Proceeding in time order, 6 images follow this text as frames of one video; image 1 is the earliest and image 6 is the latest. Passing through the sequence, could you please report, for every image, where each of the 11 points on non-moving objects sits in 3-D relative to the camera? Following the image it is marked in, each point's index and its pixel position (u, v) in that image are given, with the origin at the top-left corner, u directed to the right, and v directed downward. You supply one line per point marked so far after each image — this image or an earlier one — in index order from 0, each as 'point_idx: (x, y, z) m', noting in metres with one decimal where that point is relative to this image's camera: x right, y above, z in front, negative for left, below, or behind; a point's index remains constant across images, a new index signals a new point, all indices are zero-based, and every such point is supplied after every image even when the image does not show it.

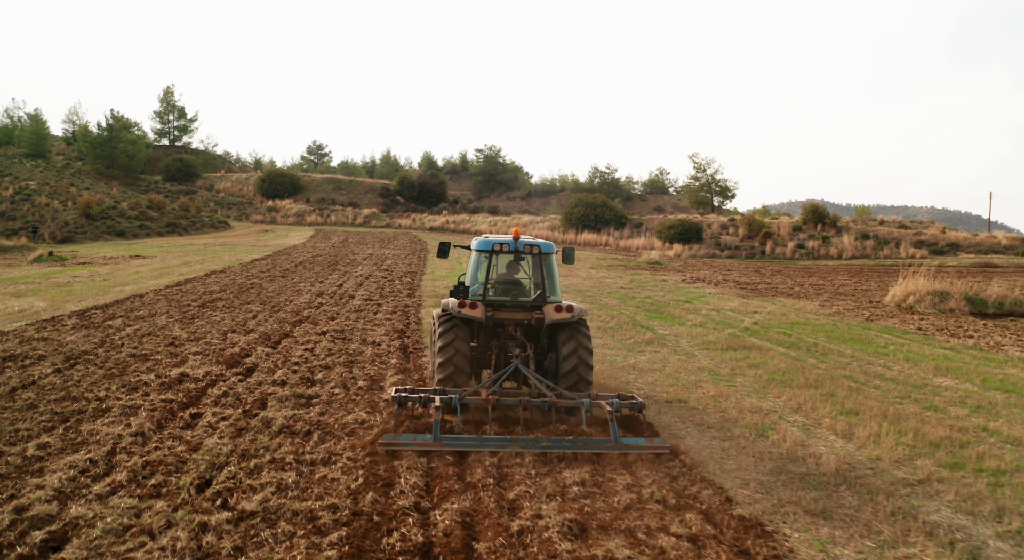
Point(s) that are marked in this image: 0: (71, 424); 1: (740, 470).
0: (-3.5, -1.2, +5.3) m
1: (+1.9, -1.5, +5.3) m
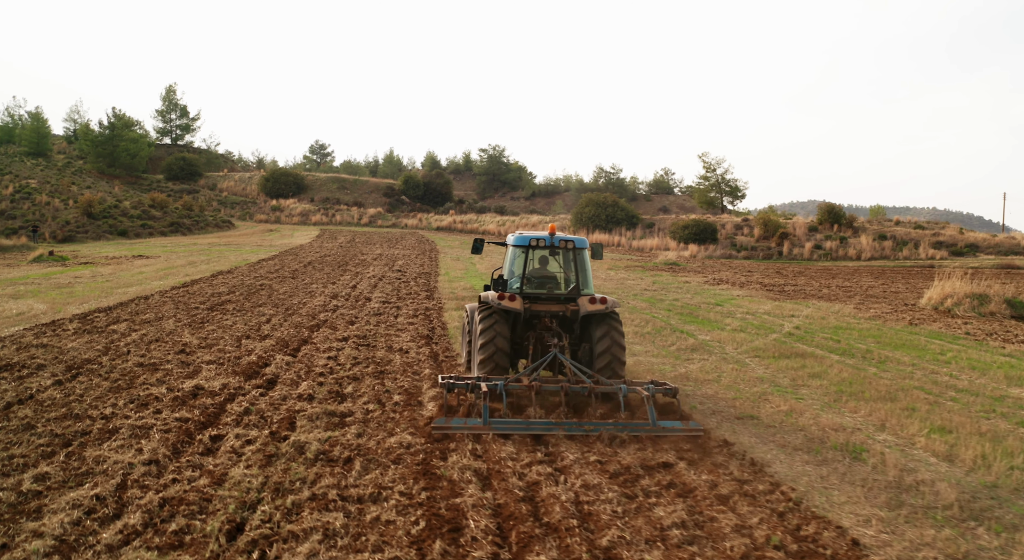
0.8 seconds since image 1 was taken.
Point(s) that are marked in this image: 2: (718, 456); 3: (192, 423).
0: (-3.0, -1.2, +4.5) m
1: (+2.4, -1.6, +4.6) m
2: (+1.7, -1.4, +5.3) m
3: (-2.5, -1.1, +5.2) m
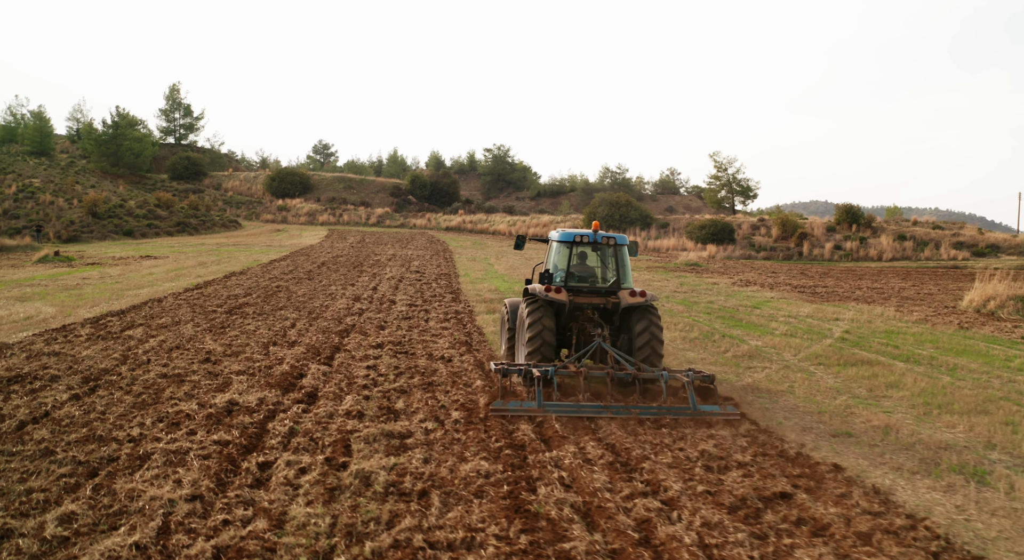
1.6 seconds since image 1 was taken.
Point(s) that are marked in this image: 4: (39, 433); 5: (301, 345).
0: (-2.5, -1.2, +3.9) m
1: (+3.0, -1.6, +3.9) m
2: (+2.3, -1.5, +4.6) m
3: (-1.9, -1.1, +4.5) m
4: (-3.4, -1.1, +4.8) m
5: (-2.7, -0.8, +8.2) m
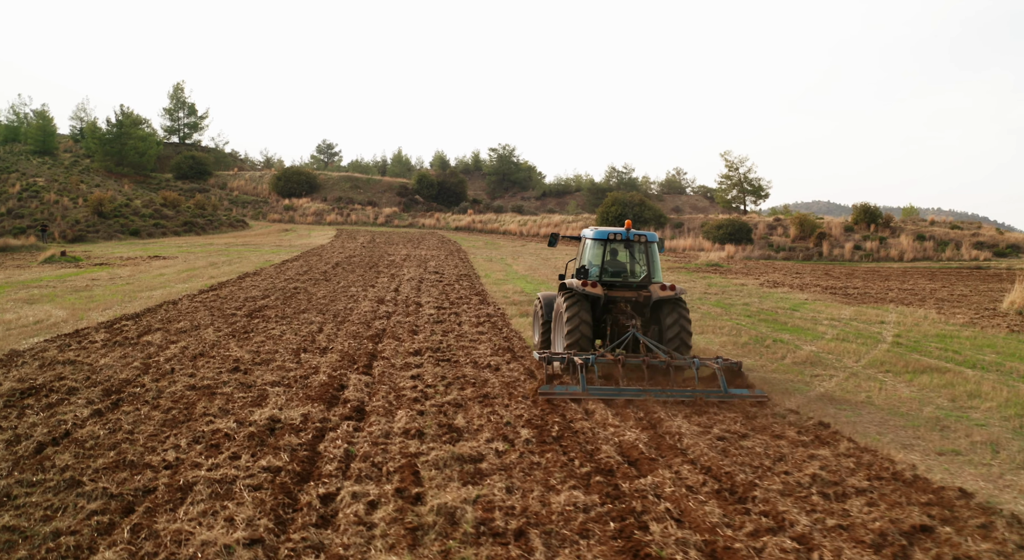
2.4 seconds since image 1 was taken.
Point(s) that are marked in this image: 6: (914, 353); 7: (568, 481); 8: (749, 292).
0: (-1.9, -1.2, +3.3) m
1: (+3.5, -1.6, +3.3) m
2: (+2.8, -1.5, +4.0) m
3: (-1.4, -1.2, +3.9) m
4: (-2.9, -1.1, +4.2) m
5: (-2.1, -0.8, +7.7) m
6: (+5.9, -1.1, +9.6) m
7: (+0.3, -1.2, +4.0) m
8: (+6.0, -0.3, +16.5) m
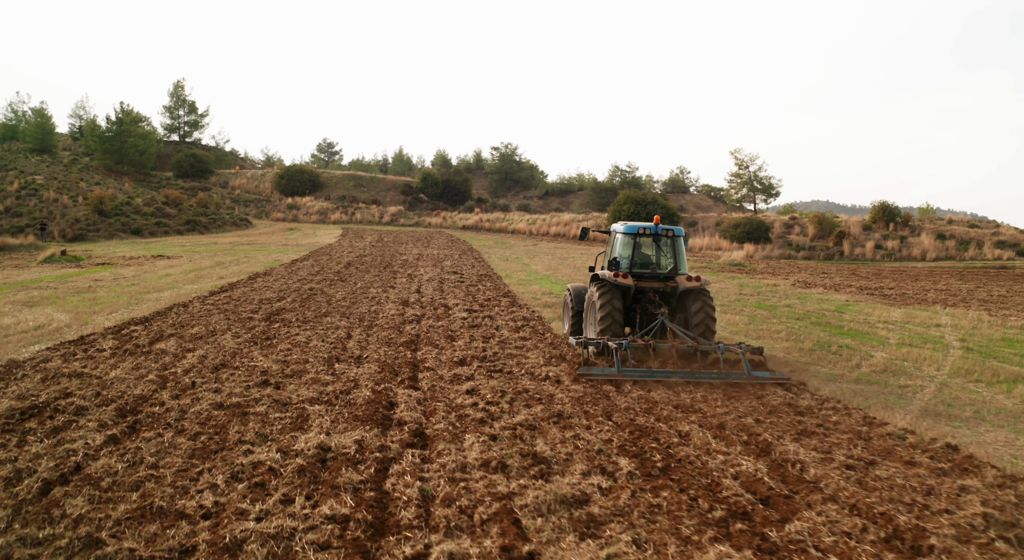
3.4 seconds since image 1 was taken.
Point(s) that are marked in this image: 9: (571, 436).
0: (-1.3, -1.2, +2.6) m
1: (+4.1, -1.6, +2.6) m
2: (+3.4, -1.5, +3.3) m
3: (-0.8, -1.2, +3.2) m
4: (-2.3, -1.2, +3.4) m
5: (-1.5, -0.9, +6.9) m
6: (+6.4, -1.1, +8.8) m
7: (+0.9, -1.2, +3.2) m
8: (+6.5, -0.3, +15.8) m
9: (+0.4, -1.1, +4.5) m
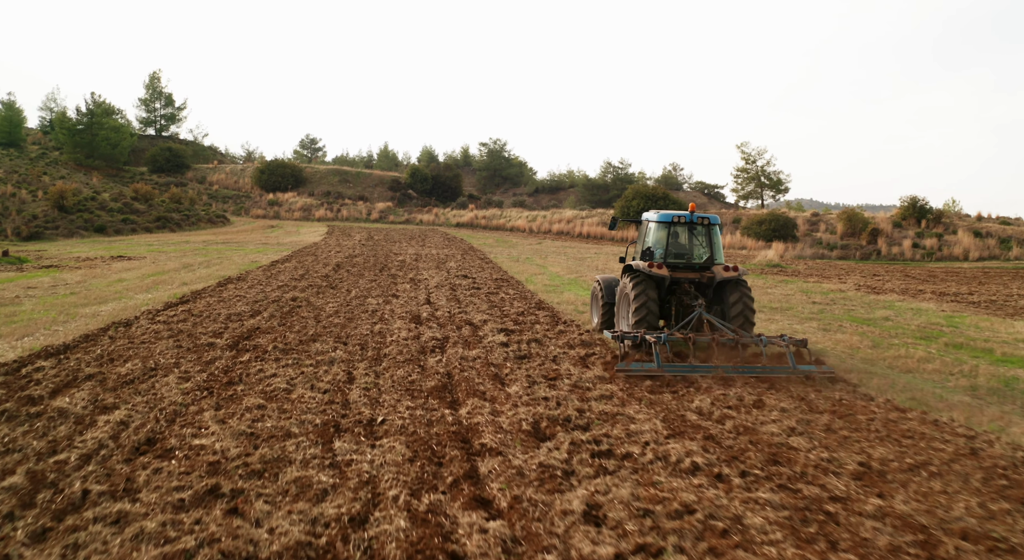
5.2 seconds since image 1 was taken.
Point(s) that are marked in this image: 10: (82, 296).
0: (-0.5, -1.4, -0.1) m
1: (+4.9, -1.7, +0.1) m
2: (+4.2, -1.6, +0.8) m
3: (0.0, -1.3, +0.6) m
4: (-1.5, -1.3, +0.8) m
5: (-0.8, -1.0, +4.3) m
6: (+7.1, -1.2, +6.4) m
7: (+1.7, -1.4, +0.7) m
8: (+7.0, -0.4, +13.3) m
9: (+1.2, -1.2, +2.0) m
10: (-7.1, -0.3, +10.8) m
